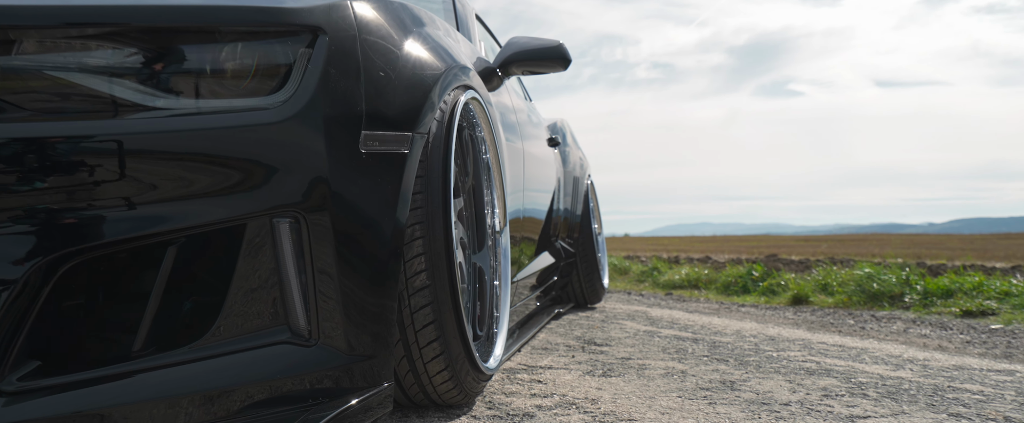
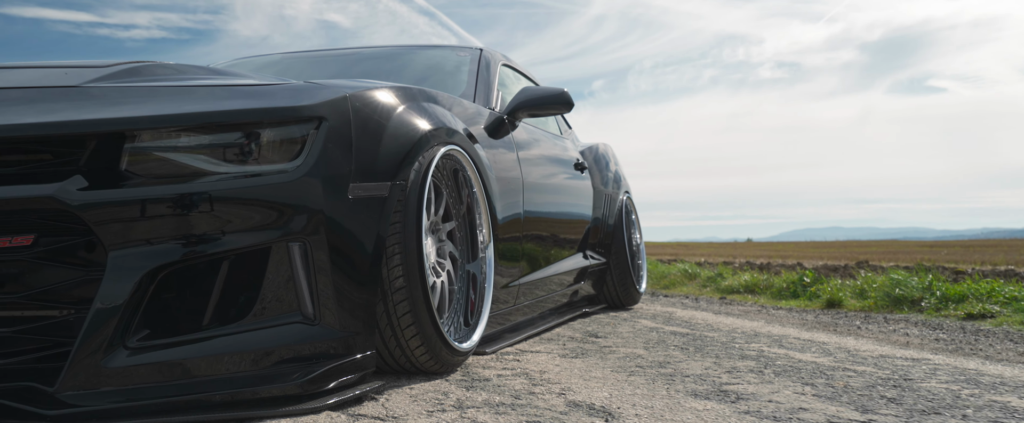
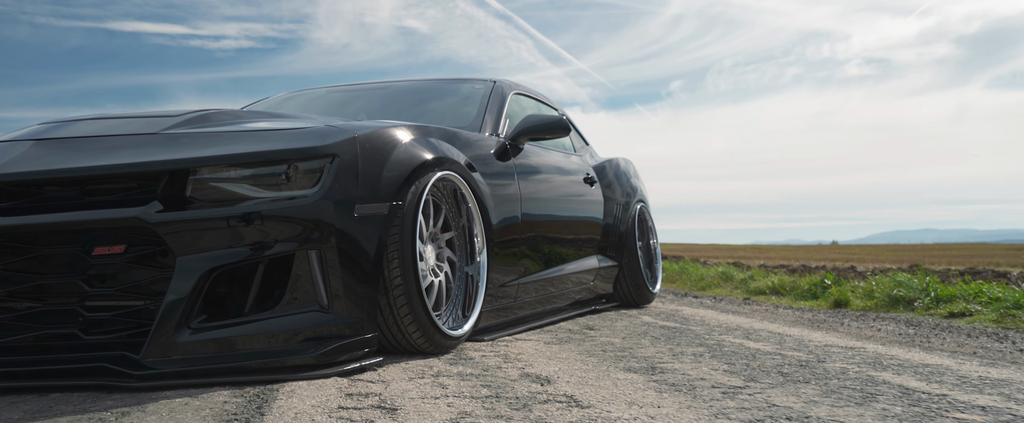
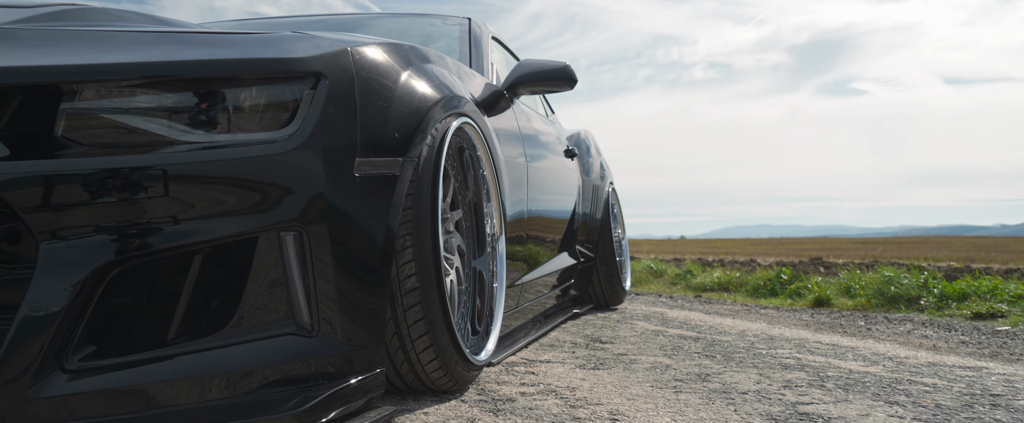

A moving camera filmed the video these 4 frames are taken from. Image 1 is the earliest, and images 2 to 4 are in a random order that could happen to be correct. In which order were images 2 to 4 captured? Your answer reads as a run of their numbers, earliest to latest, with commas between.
4, 2, 3
